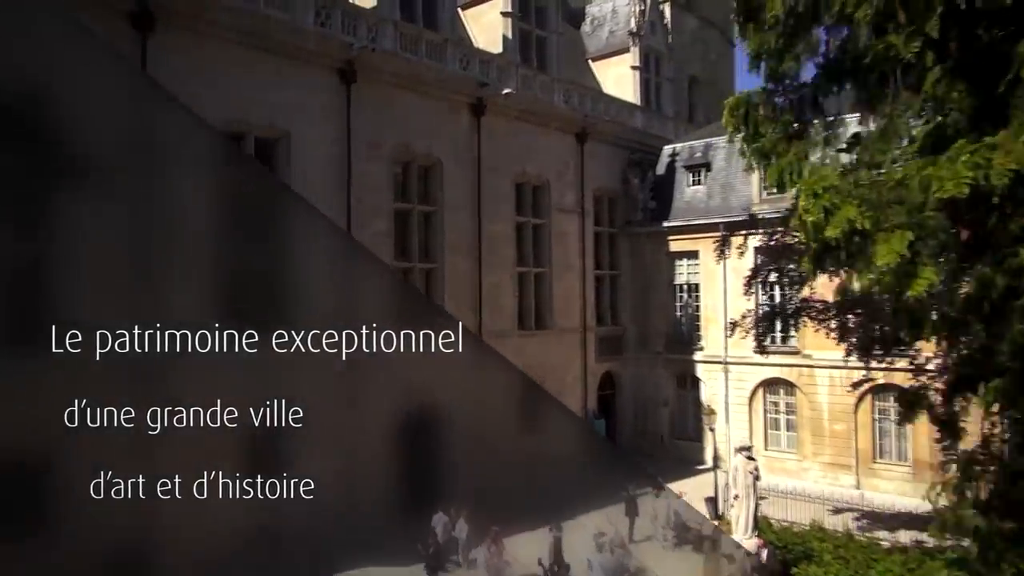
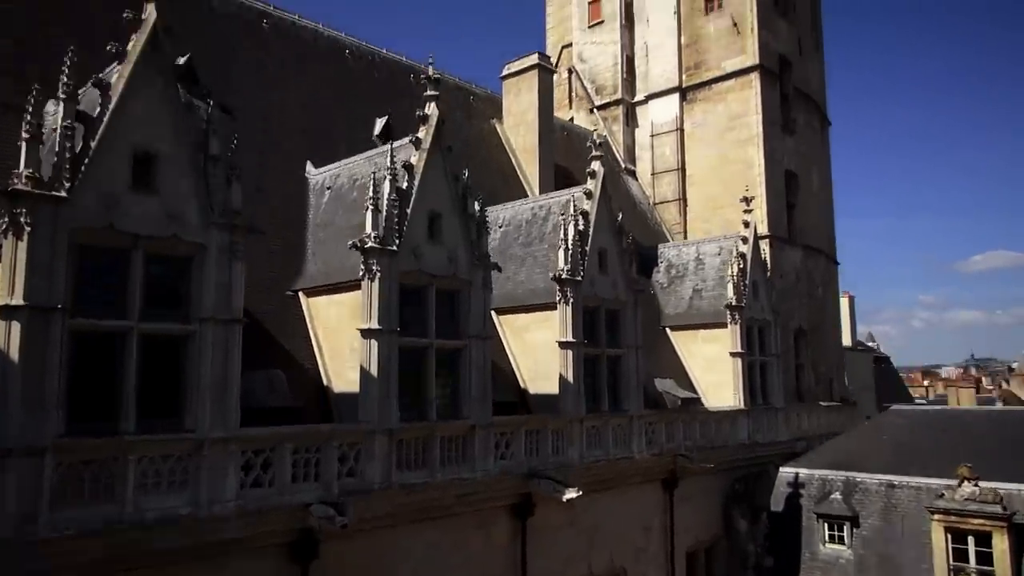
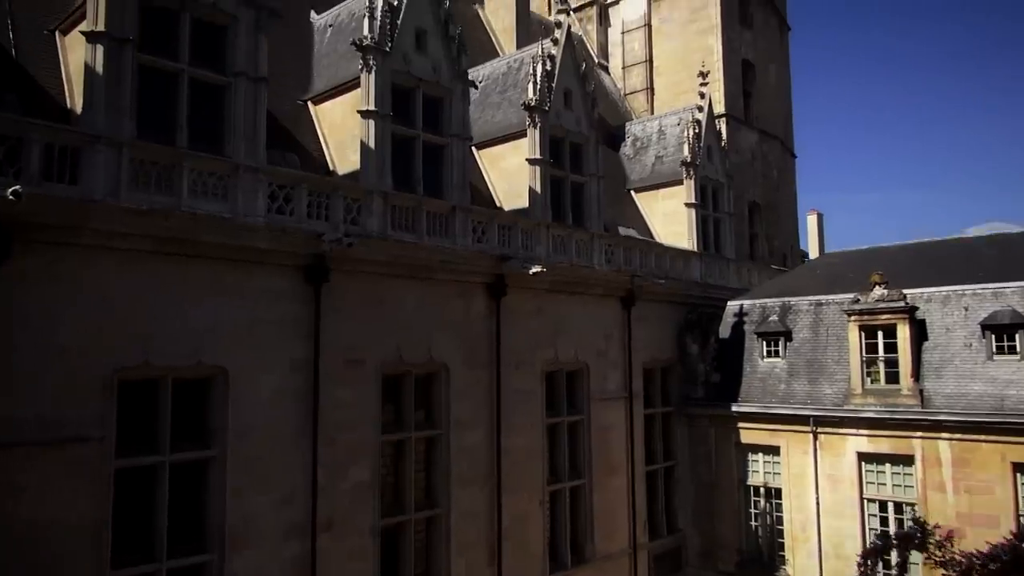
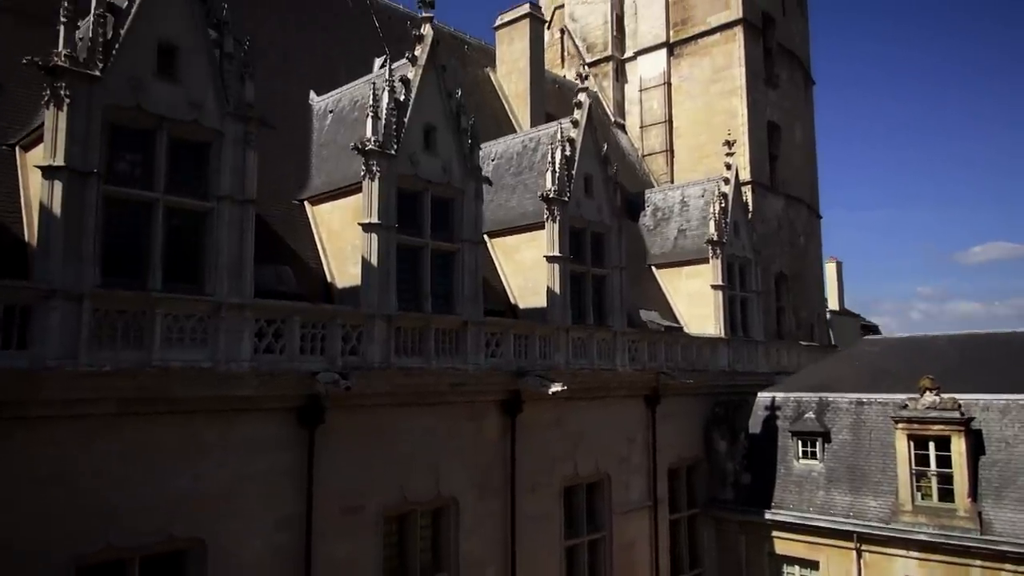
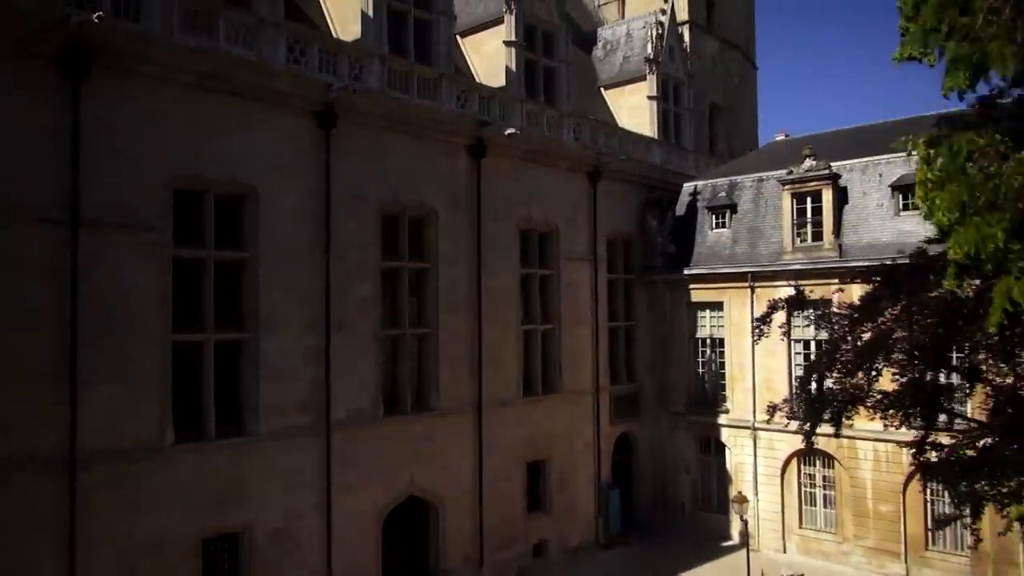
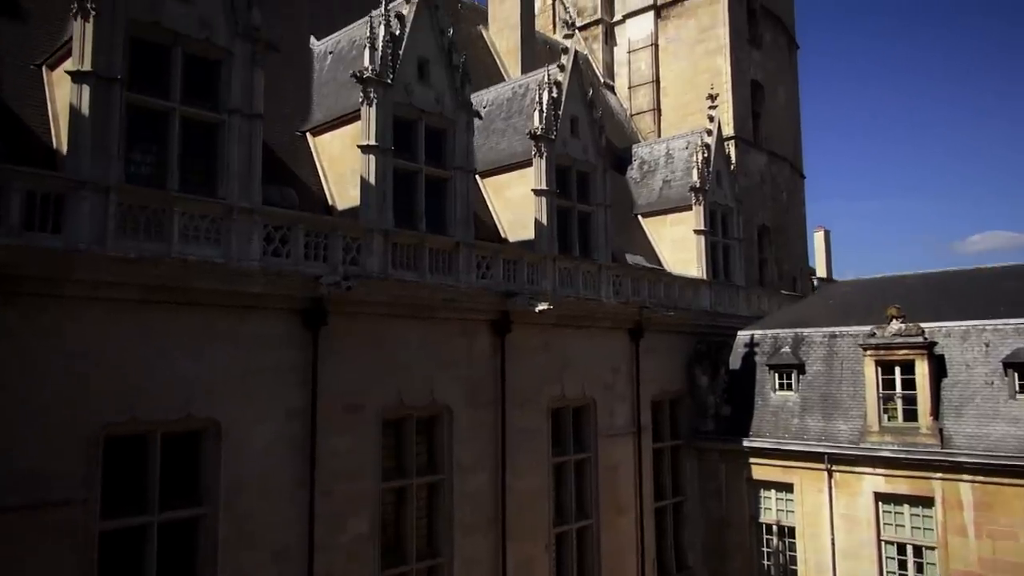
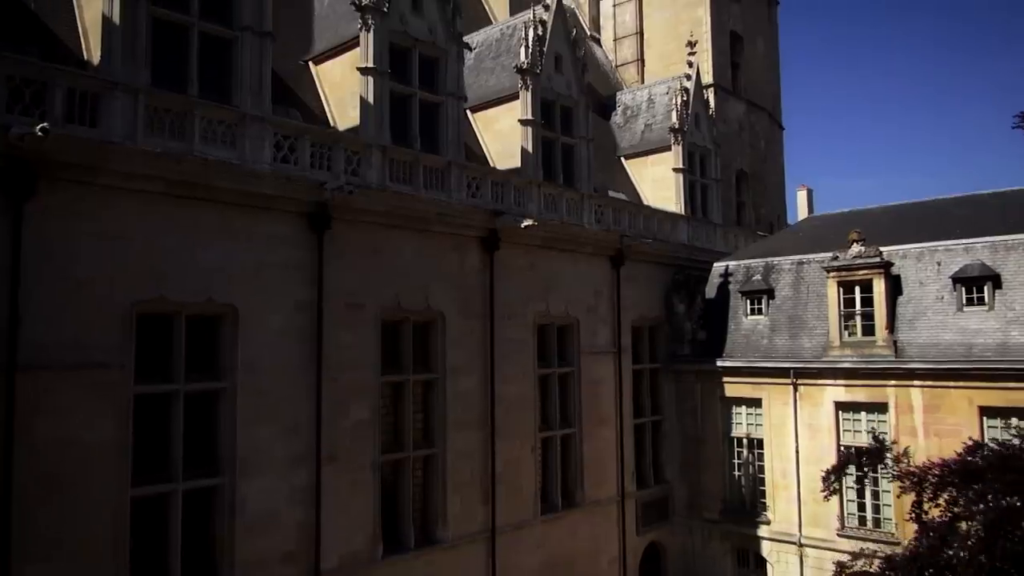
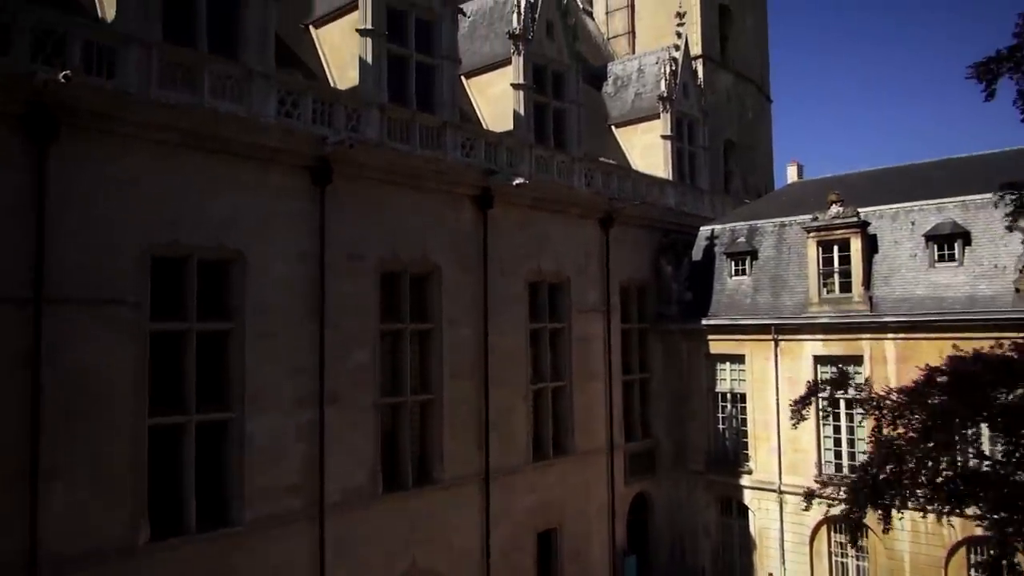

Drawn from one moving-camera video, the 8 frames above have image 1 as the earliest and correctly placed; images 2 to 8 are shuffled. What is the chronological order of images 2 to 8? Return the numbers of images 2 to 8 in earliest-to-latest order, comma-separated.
5, 8, 7, 3, 6, 4, 2
